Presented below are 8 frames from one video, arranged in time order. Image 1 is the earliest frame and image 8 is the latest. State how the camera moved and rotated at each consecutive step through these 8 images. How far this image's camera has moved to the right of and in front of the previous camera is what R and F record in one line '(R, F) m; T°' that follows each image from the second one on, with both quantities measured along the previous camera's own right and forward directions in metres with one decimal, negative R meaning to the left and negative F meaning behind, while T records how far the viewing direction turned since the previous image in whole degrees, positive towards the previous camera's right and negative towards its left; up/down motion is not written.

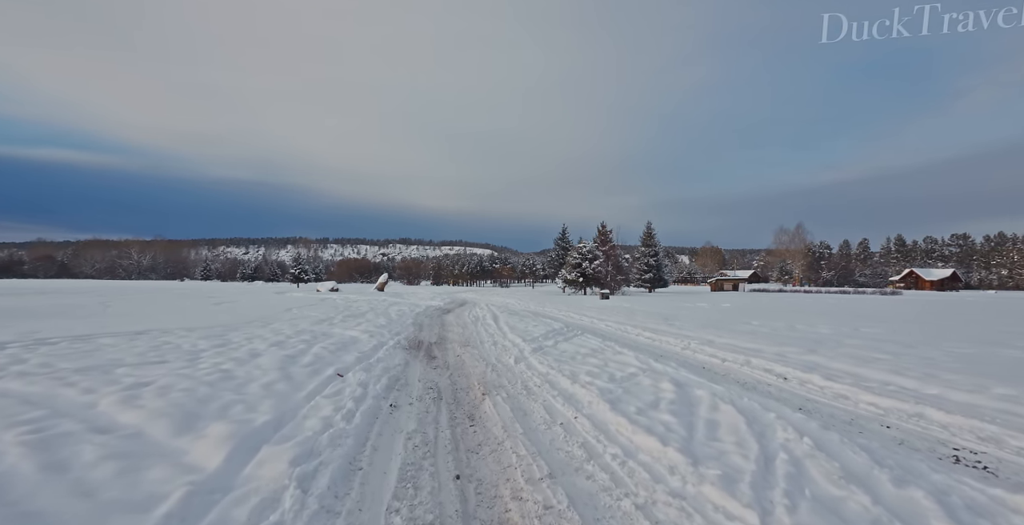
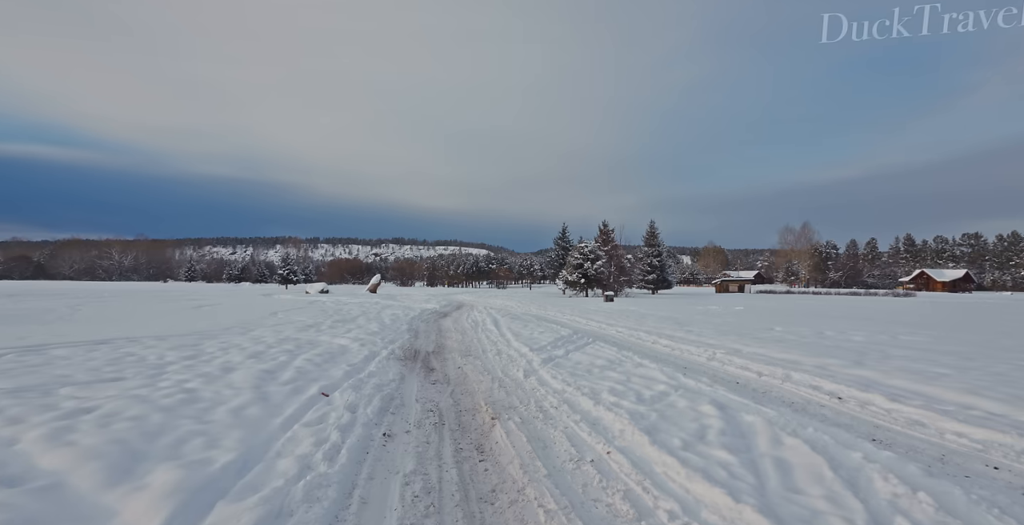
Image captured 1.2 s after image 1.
(-0.3, +0.8) m; +1°
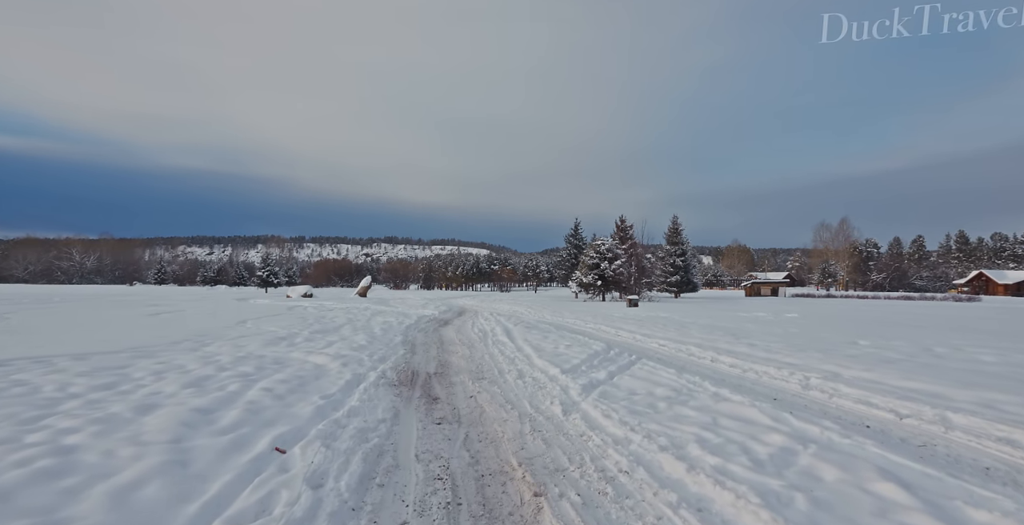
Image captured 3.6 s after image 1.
(-0.5, +1.8) m; 0°
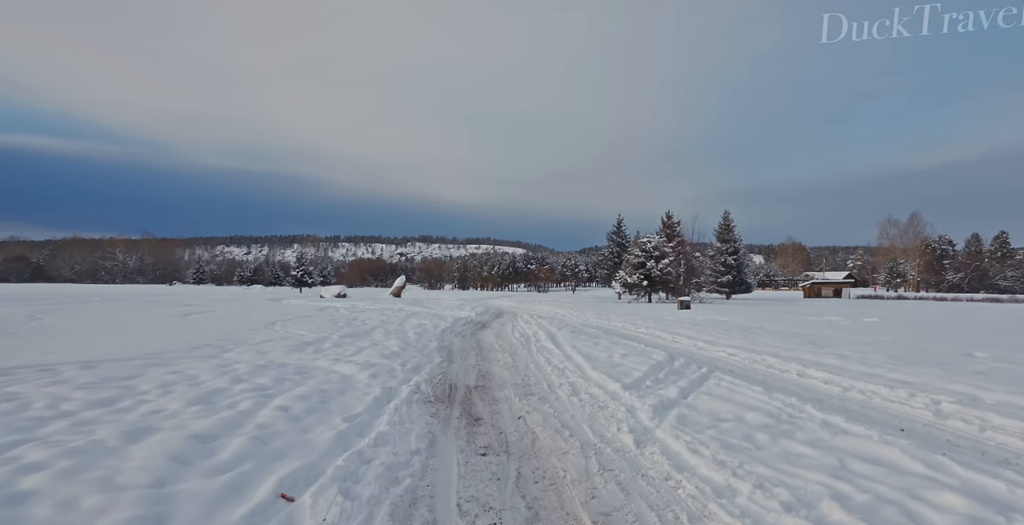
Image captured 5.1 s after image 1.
(-0.3, +0.9) m; -4°
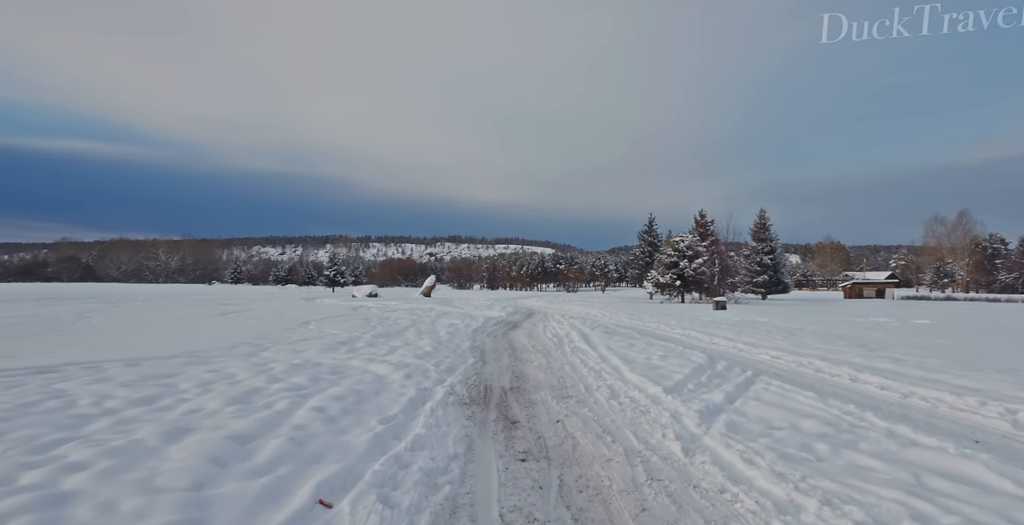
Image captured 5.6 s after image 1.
(-0.2, +0.1) m; -3°
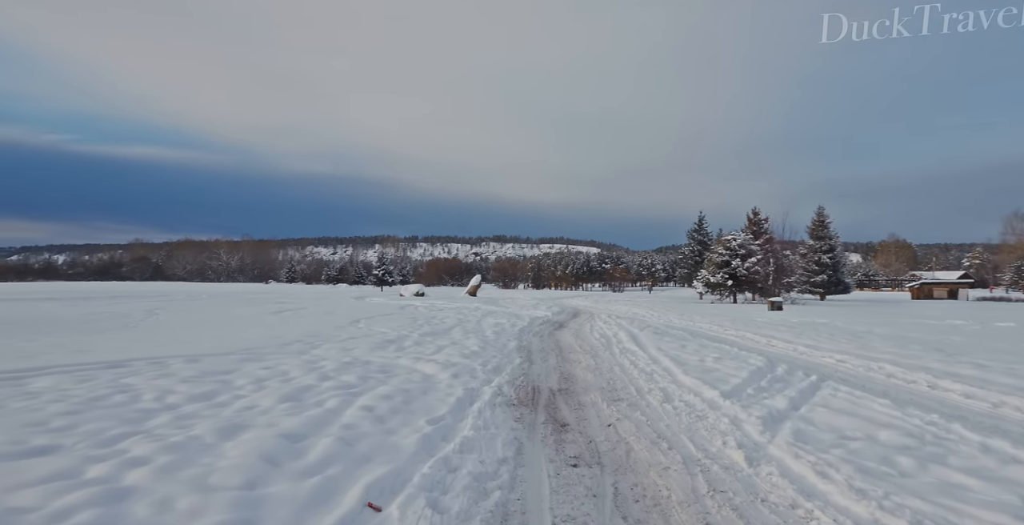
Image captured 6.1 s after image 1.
(-0.3, 0.0) m; -5°
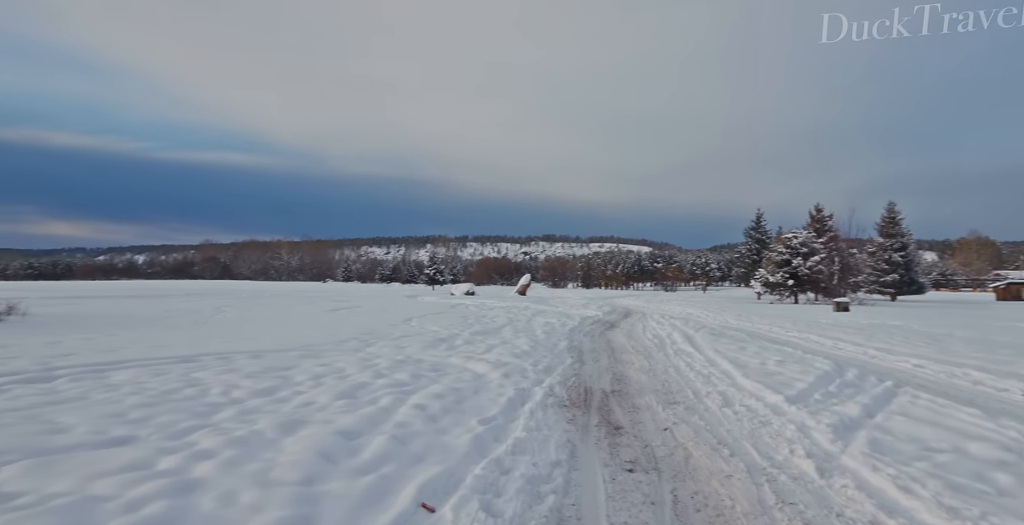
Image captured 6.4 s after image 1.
(-0.3, -0.1) m; -5°
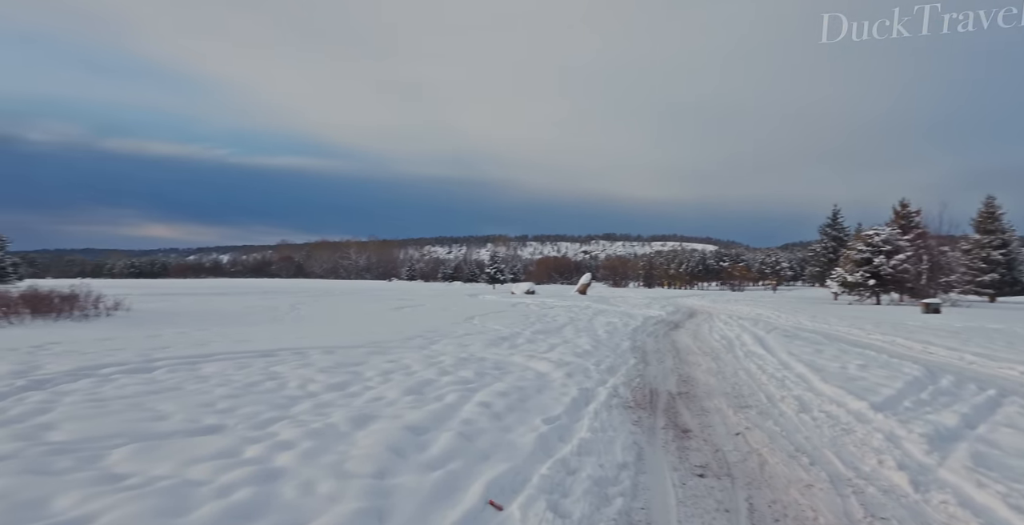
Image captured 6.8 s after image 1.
(-0.4, -0.2) m; -6°
